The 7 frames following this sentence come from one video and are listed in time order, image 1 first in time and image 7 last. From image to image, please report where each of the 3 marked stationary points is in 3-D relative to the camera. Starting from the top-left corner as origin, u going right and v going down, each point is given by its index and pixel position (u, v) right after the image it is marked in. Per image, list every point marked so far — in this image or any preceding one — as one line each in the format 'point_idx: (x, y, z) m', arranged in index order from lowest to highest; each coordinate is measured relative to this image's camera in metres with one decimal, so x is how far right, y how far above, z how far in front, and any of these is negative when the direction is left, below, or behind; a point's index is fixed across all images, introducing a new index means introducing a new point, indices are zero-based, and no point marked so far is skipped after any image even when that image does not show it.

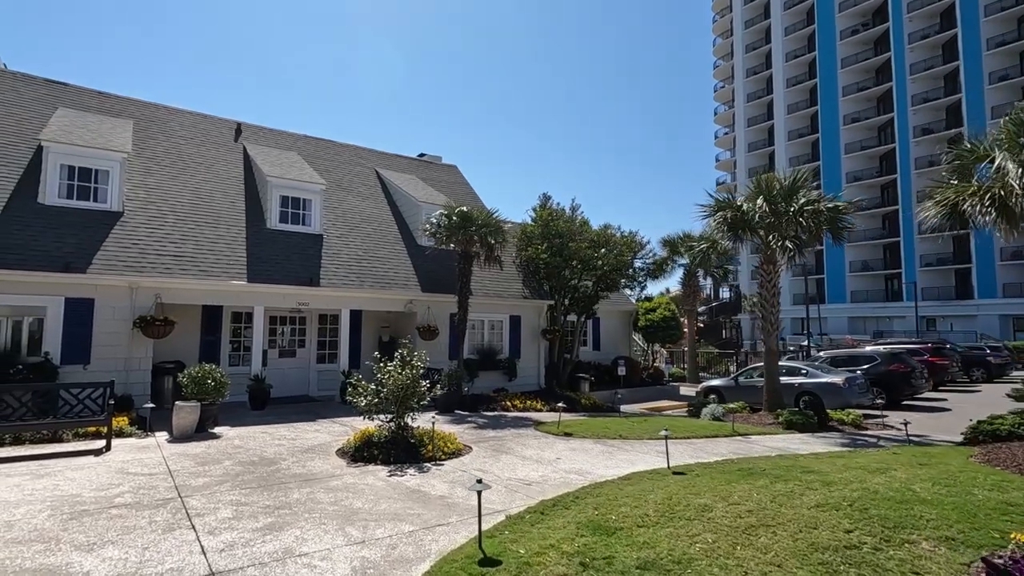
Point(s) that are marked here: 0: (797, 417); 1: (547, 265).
0: (+6.0, -2.7, +11.4) m
1: (+1.2, +0.7, +17.0) m
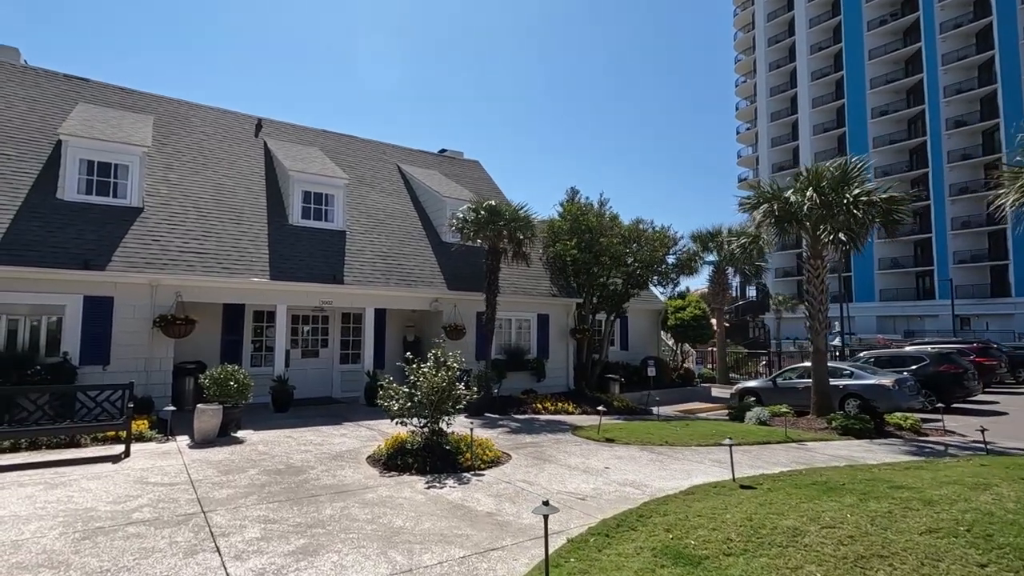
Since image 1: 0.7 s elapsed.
0: (+6.7, -2.6, +10.6) m
1: (+2.0, +0.8, +16.4) m
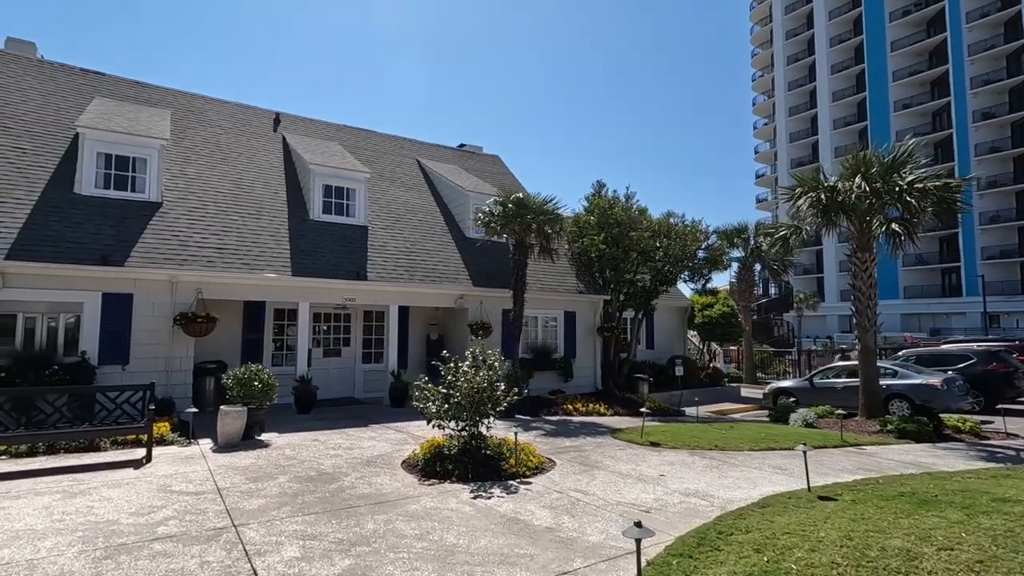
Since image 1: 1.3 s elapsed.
0: (+7.4, -2.5, +9.9) m
1: (+2.8, +0.9, +15.8) m
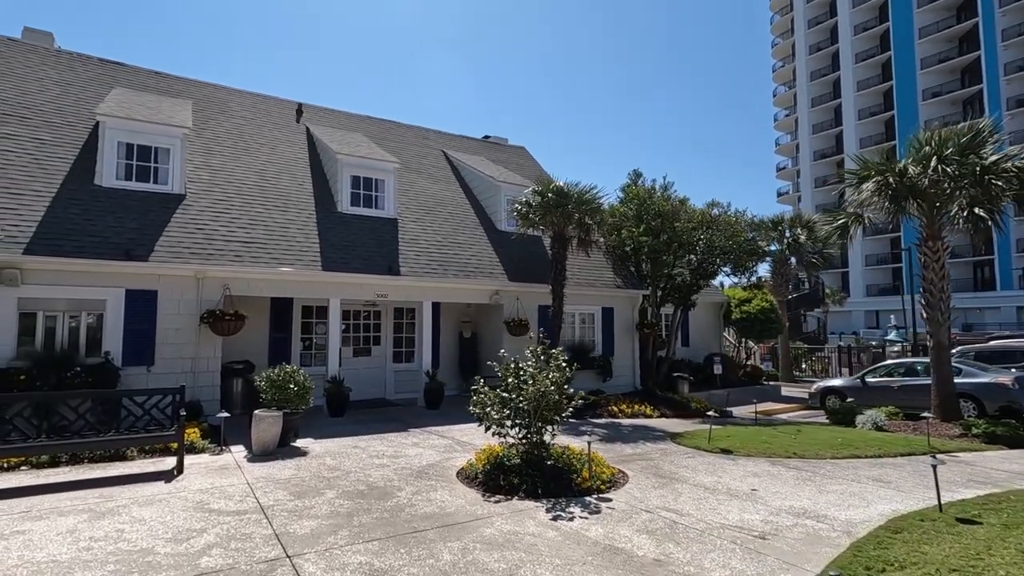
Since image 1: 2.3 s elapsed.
0: (+8.2, -2.4, +9.1) m
1: (+3.7, +1.1, +15.0) m
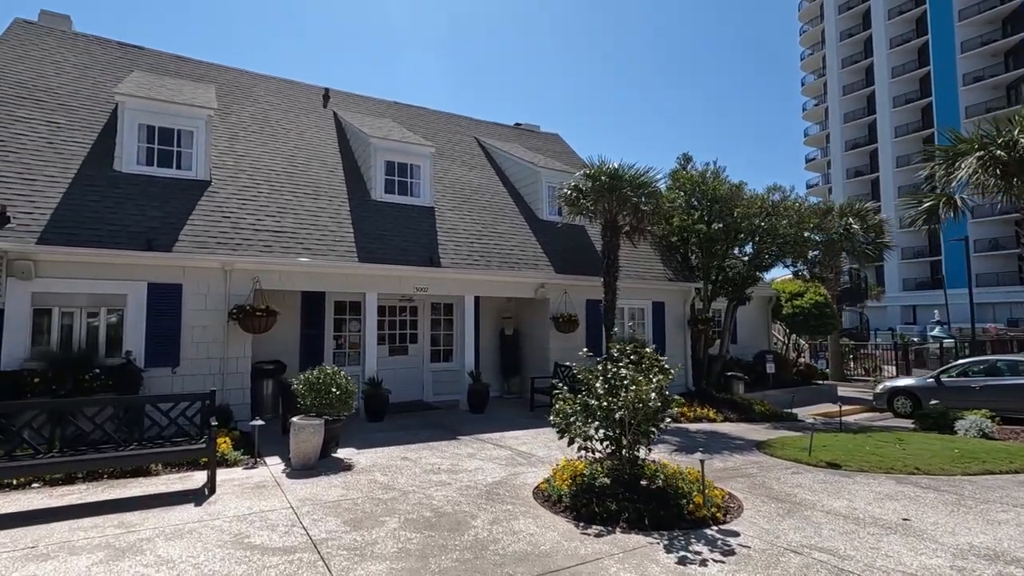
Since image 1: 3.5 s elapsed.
0: (+9.2, -2.2, +7.8) m
1: (+4.8, +1.3, +13.9) m
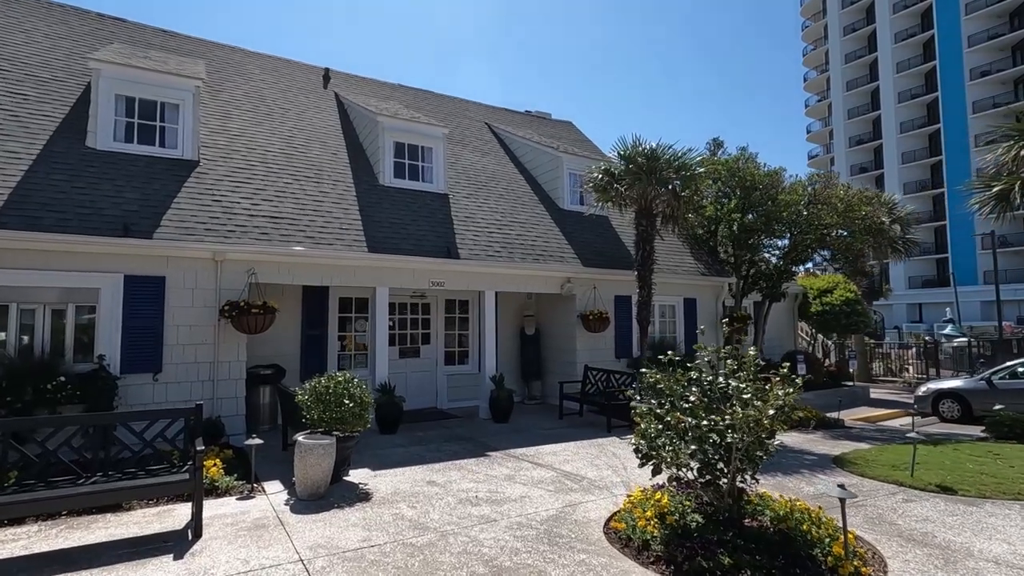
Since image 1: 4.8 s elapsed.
0: (+9.7, -2.0, +6.8) m
1: (+5.2, +1.4, +12.8) m
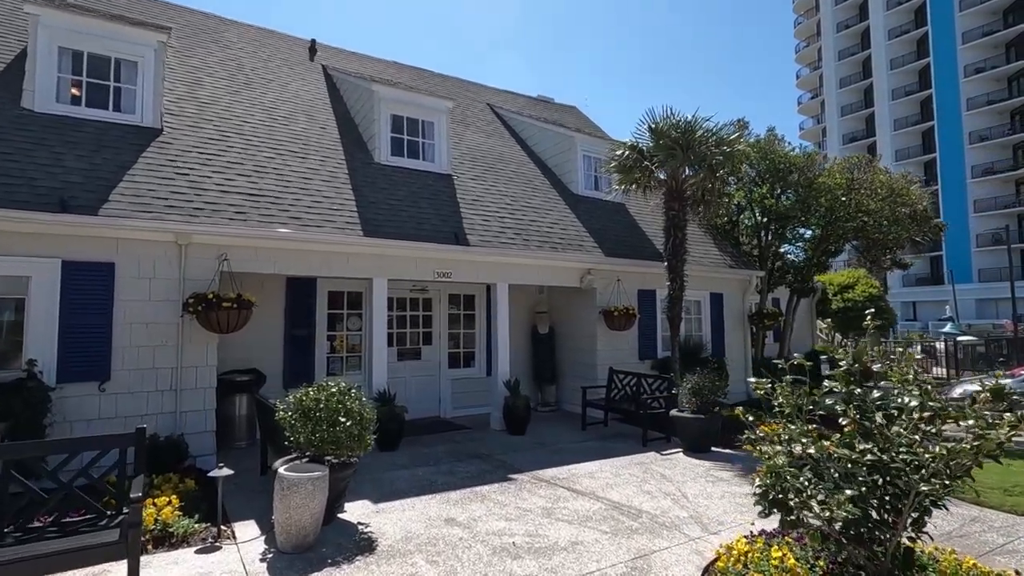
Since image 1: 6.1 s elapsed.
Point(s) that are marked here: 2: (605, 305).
0: (+10.0, -1.9, +5.8) m
1: (+5.4, +1.5, +11.6) m
2: (+1.7, -0.3, +9.6) m
